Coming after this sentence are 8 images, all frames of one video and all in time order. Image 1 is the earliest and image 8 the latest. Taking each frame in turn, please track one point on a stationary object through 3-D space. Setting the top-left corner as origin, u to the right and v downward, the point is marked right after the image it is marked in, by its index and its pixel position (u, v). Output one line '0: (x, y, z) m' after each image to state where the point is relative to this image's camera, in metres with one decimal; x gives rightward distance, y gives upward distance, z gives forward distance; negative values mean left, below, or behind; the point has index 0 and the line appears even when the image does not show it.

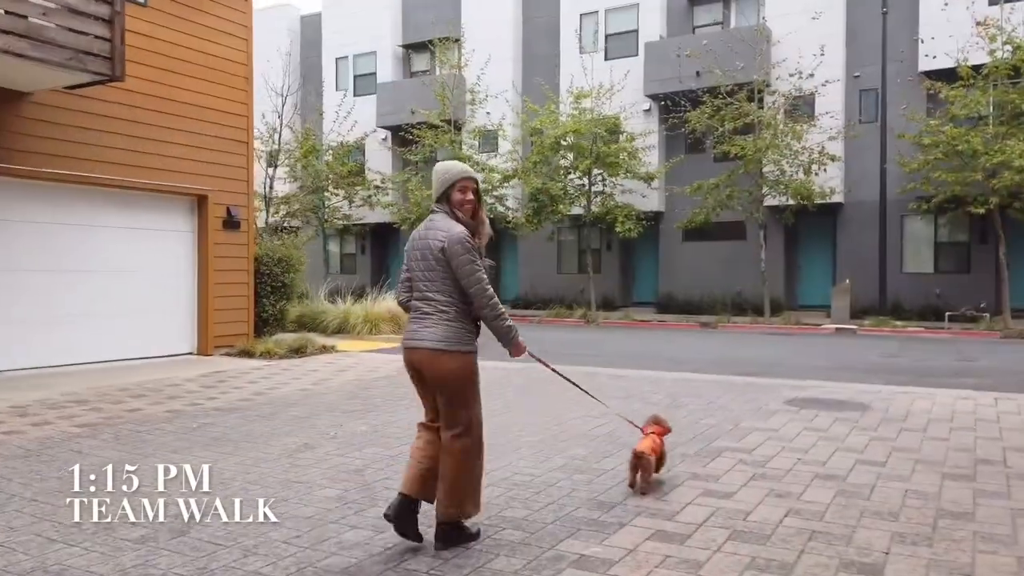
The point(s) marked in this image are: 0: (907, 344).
0: (+8.0, -1.1, +15.4) m
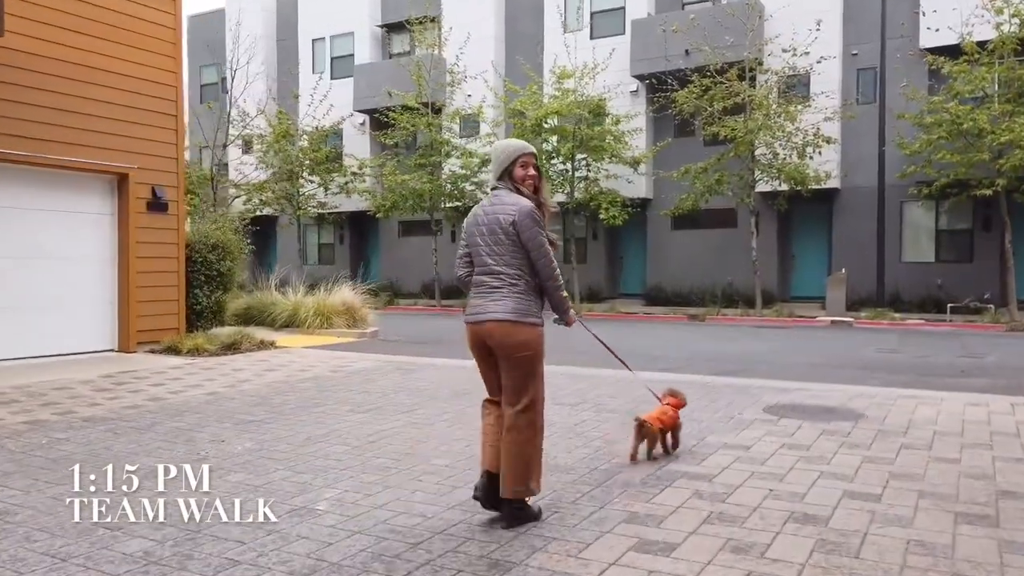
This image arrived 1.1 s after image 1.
0: (+7.4, -0.9, +14.2) m
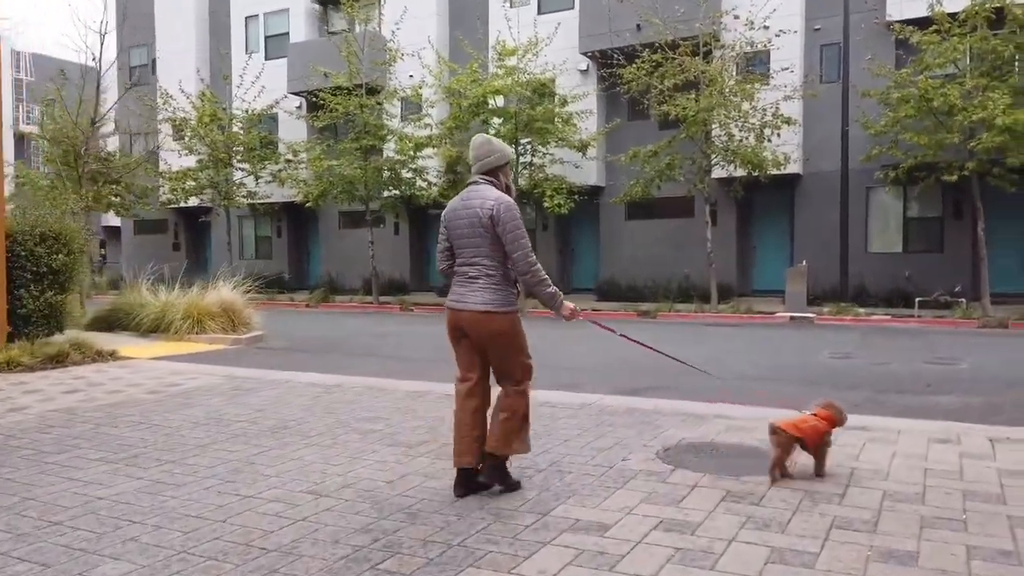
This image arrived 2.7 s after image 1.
0: (+5.9, -0.8, +12.7) m
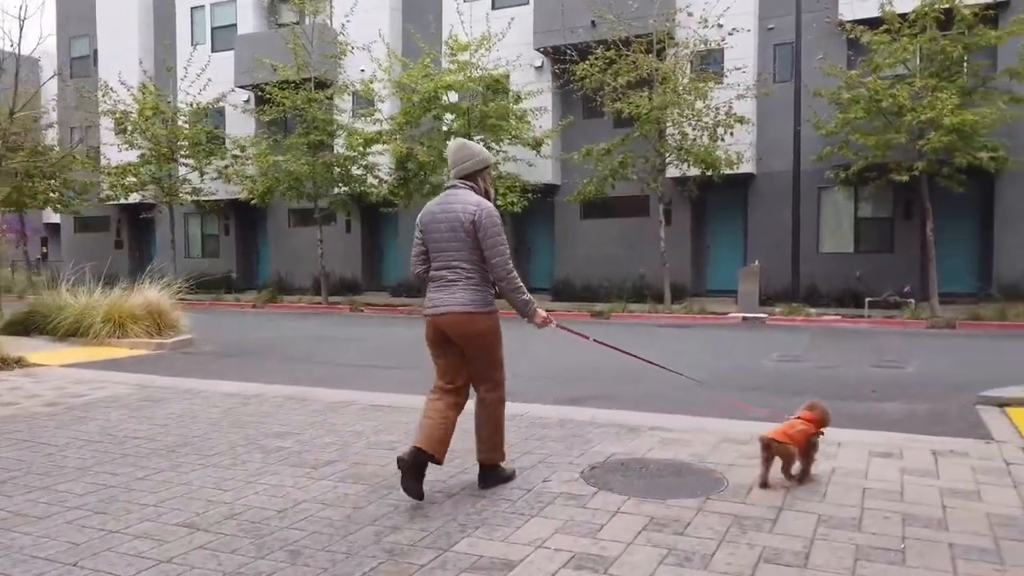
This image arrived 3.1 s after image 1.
0: (+5.1, -0.8, +12.6) m
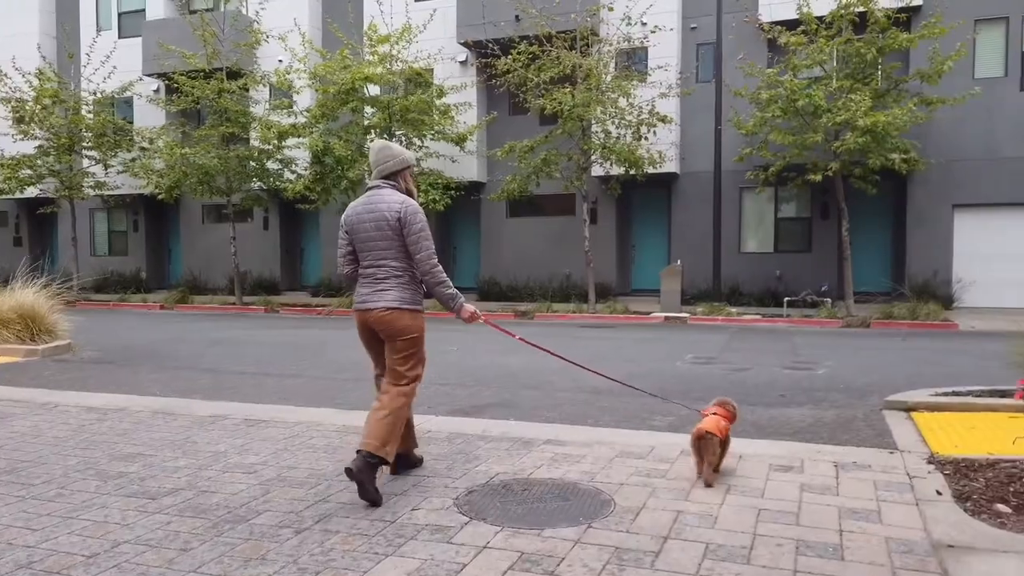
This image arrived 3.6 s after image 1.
0: (+3.7, -0.8, +12.5) m
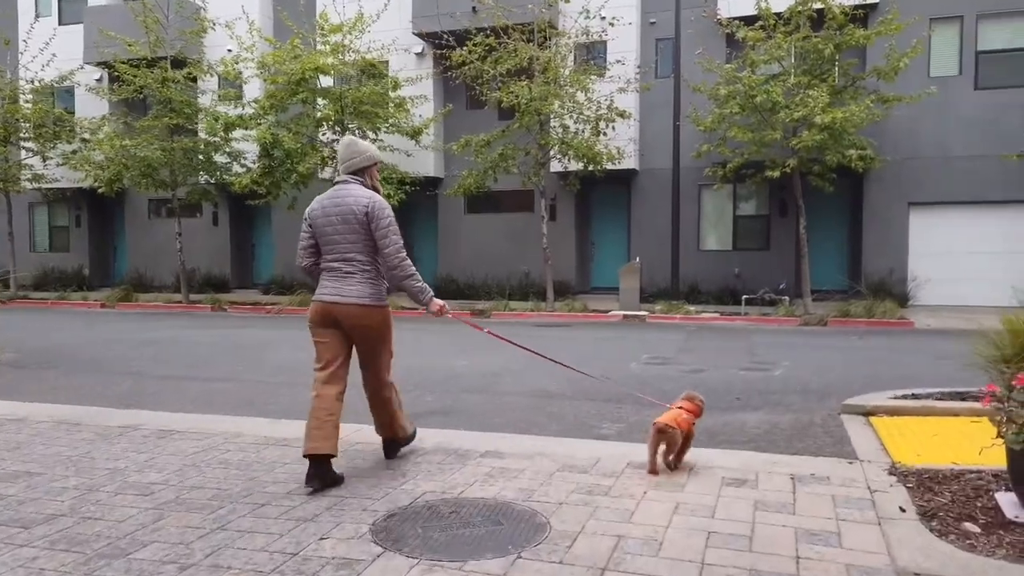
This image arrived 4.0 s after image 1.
0: (+2.9, -0.8, +12.2) m
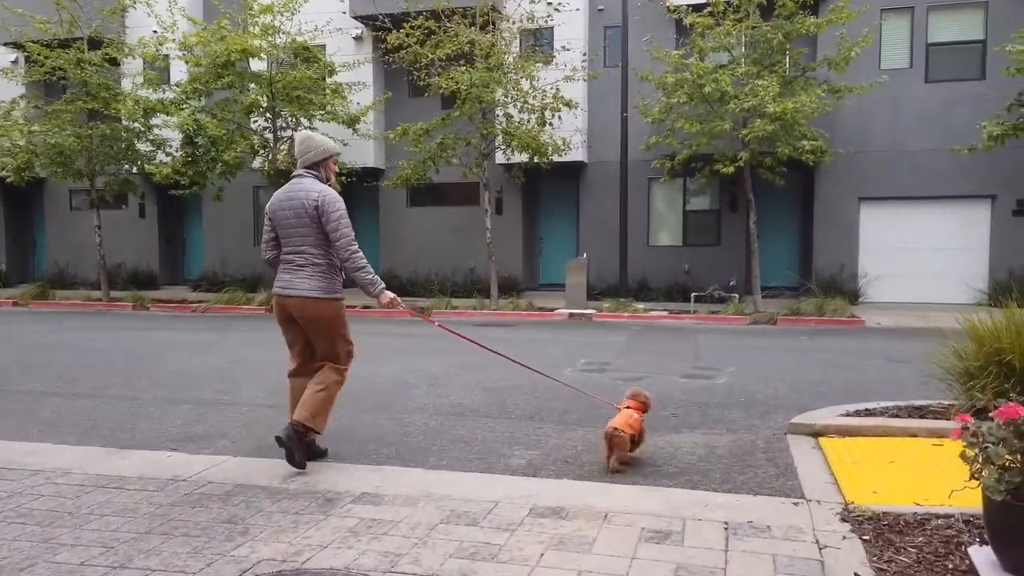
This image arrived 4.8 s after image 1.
0: (+1.9, -0.8, +11.6) m
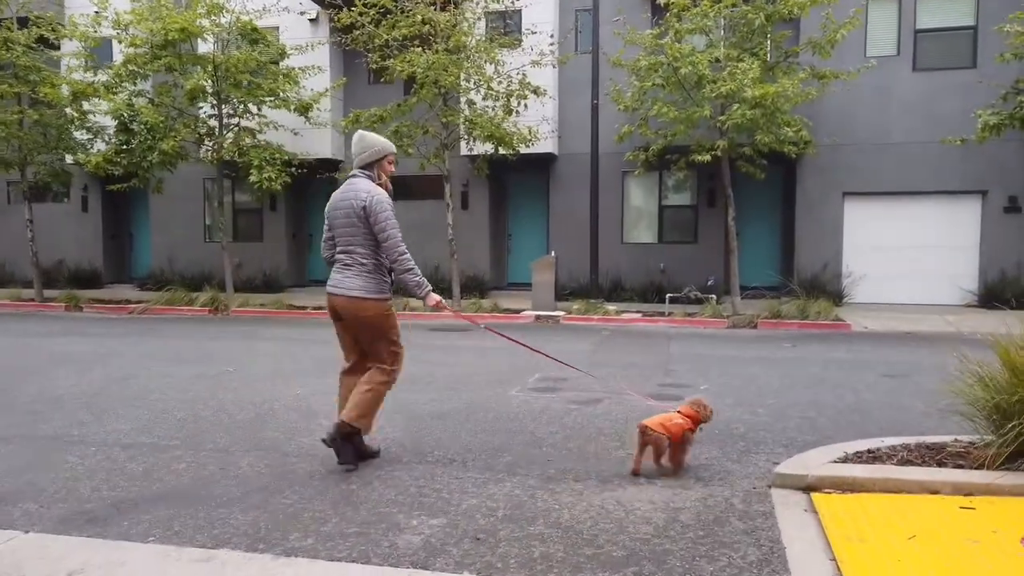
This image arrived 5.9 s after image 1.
0: (+1.3, -0.8, +10.5) m
